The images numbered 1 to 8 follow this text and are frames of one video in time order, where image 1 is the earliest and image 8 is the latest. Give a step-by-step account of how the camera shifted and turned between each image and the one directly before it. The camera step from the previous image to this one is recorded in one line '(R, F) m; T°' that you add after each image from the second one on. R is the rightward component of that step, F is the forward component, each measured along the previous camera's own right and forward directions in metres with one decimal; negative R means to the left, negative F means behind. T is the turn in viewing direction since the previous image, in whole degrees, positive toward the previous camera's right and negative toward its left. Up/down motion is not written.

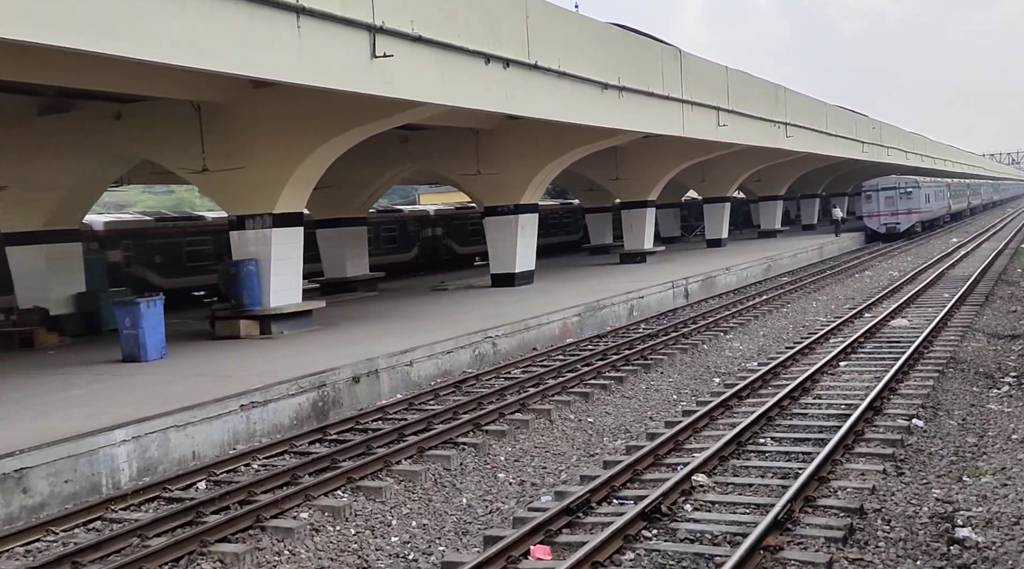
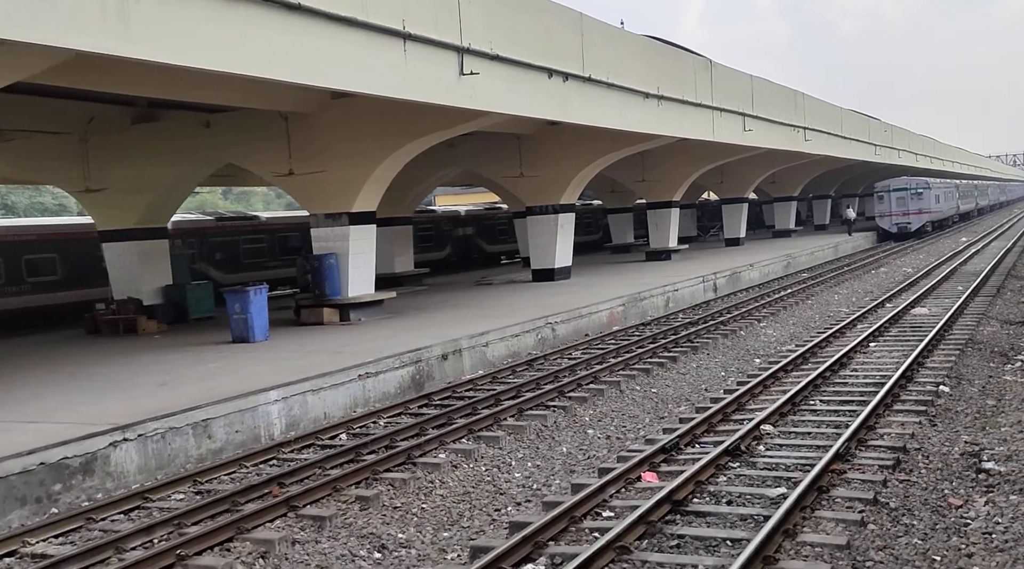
(-0.9, -1.9) m; 0°
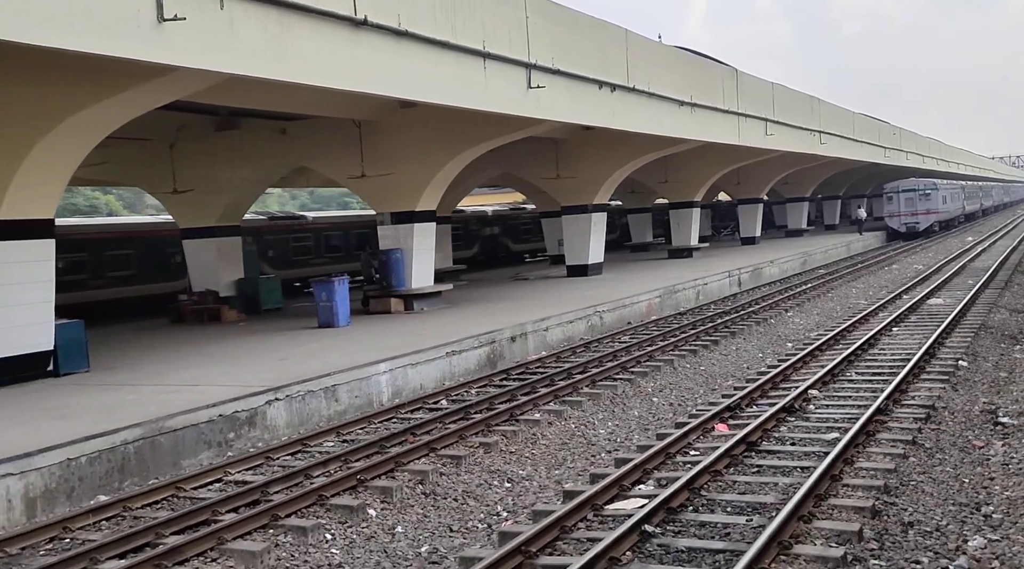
(-0.9, -1.9) m; 0°
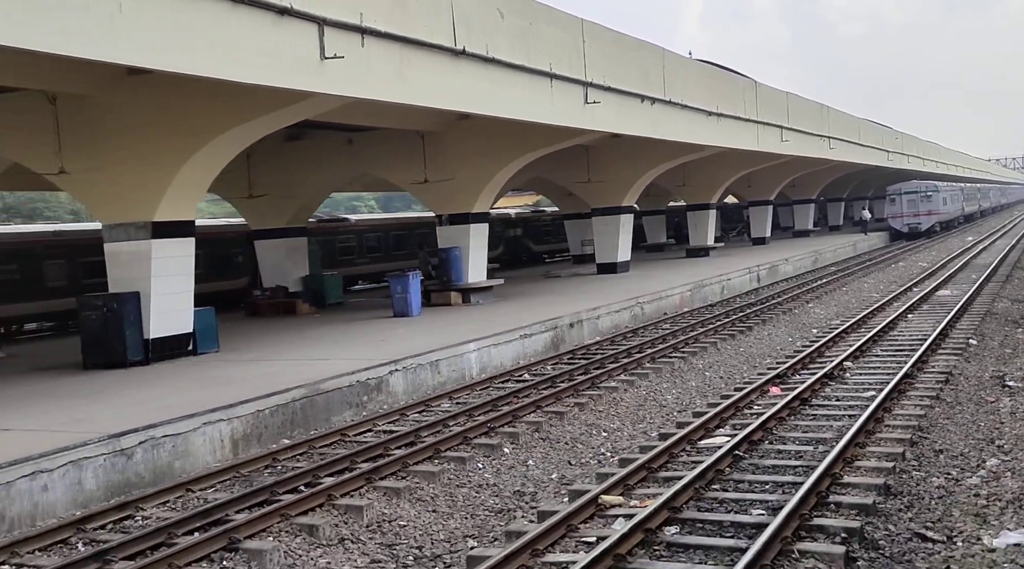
(-1.1, -2.2) m; 0°
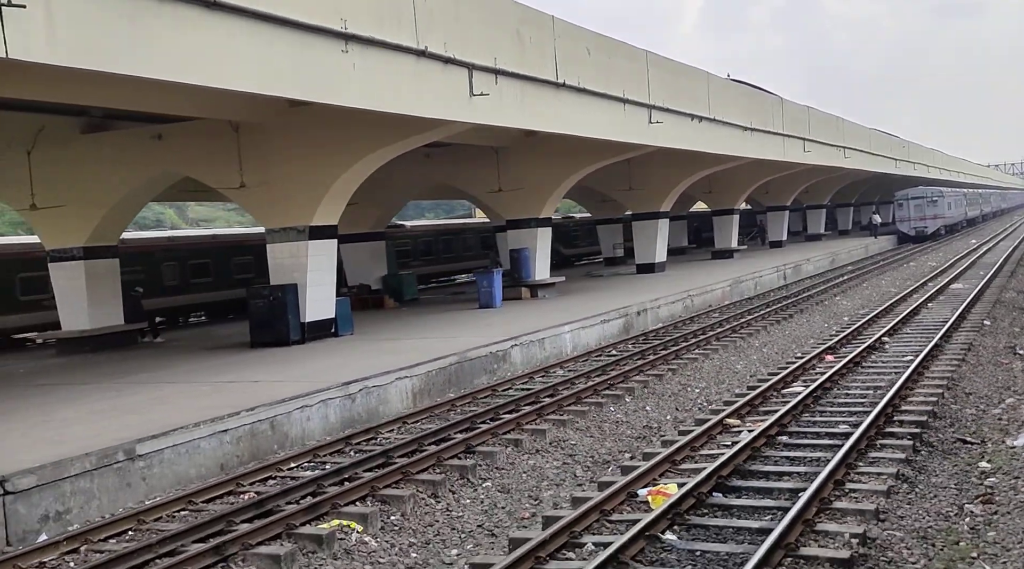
(-1.5, -3.1) m; 0°
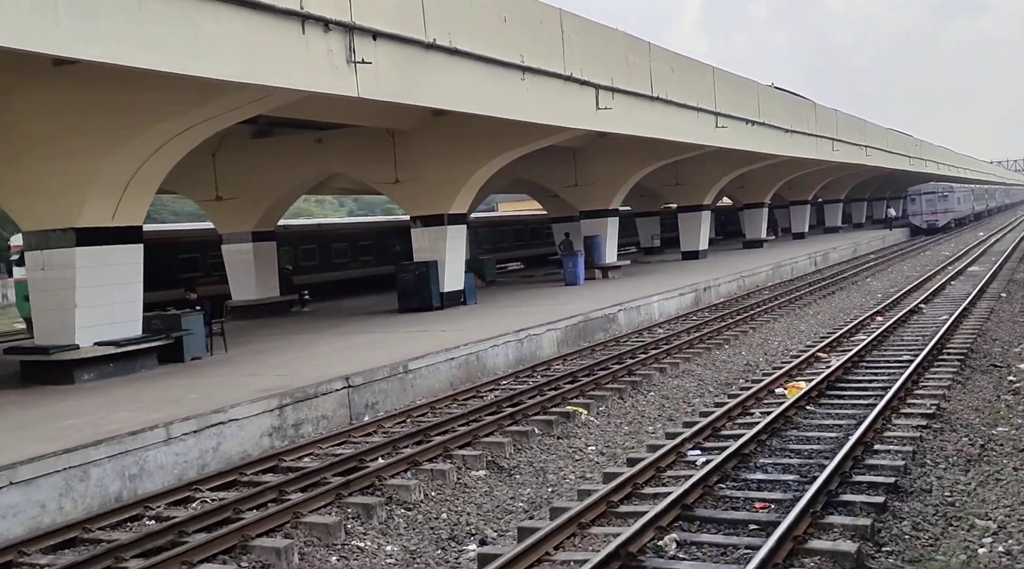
(-1.9, -3.9) m; 0°
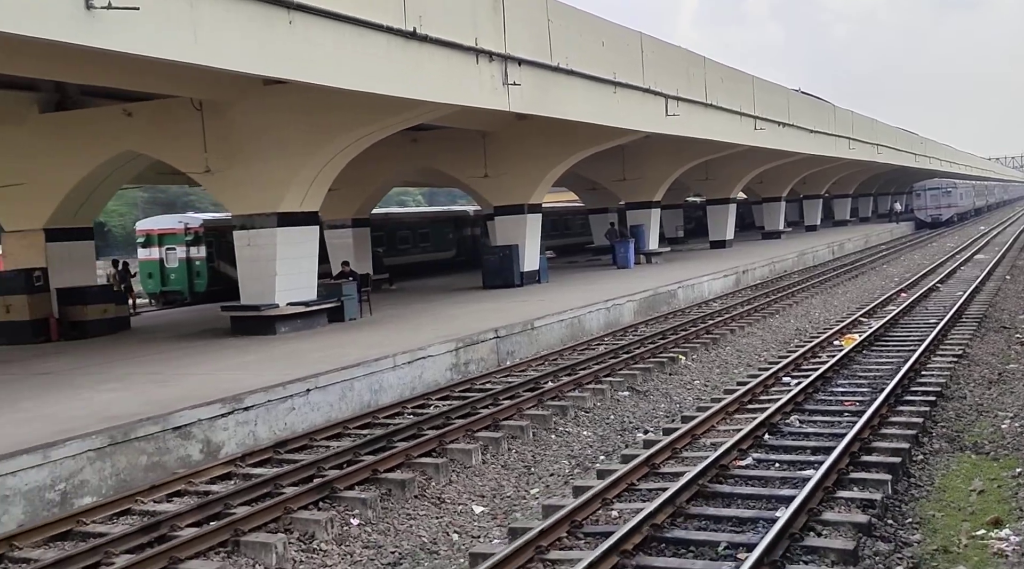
(-1.6, -3.3) m; 0°
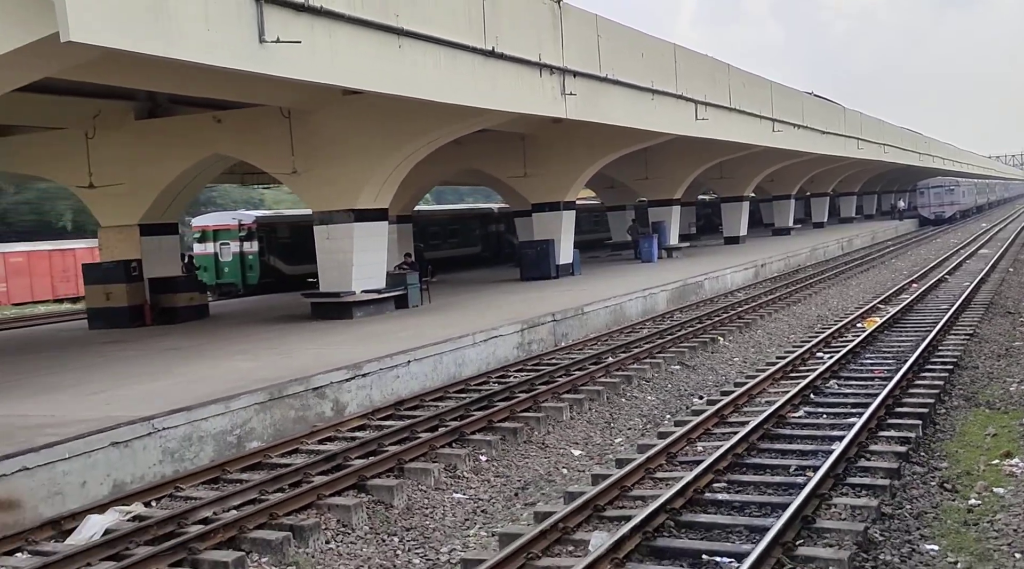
(-0.8, -1.7) m; 0°
